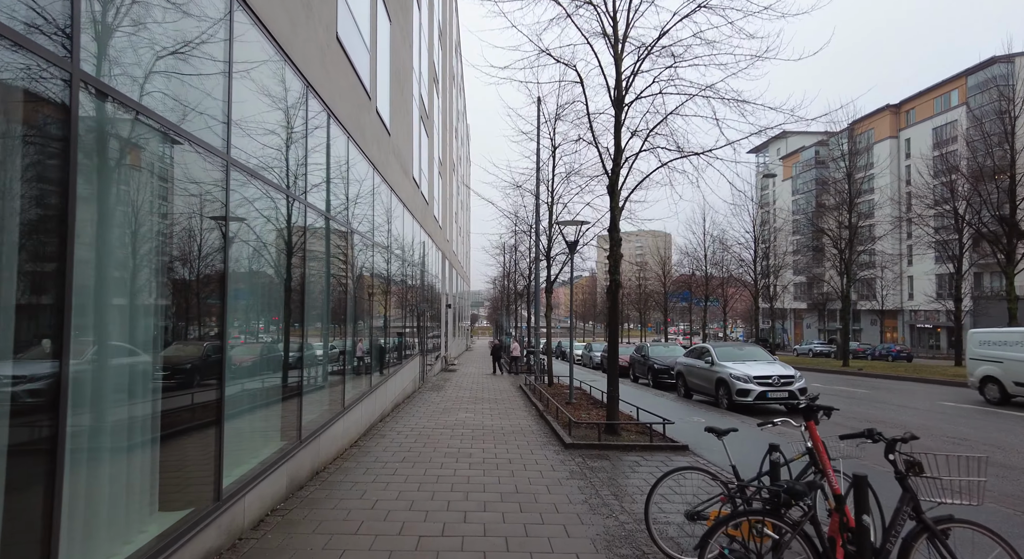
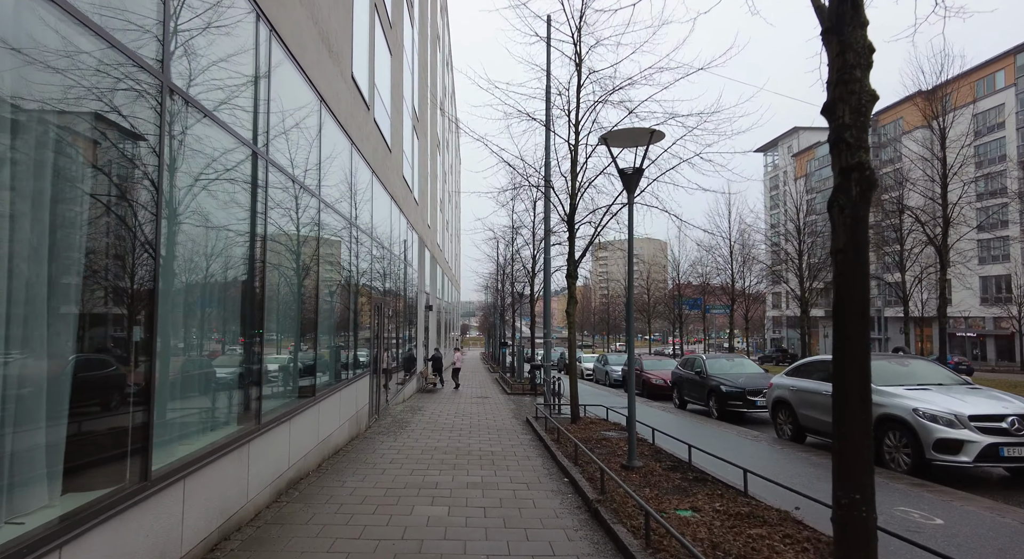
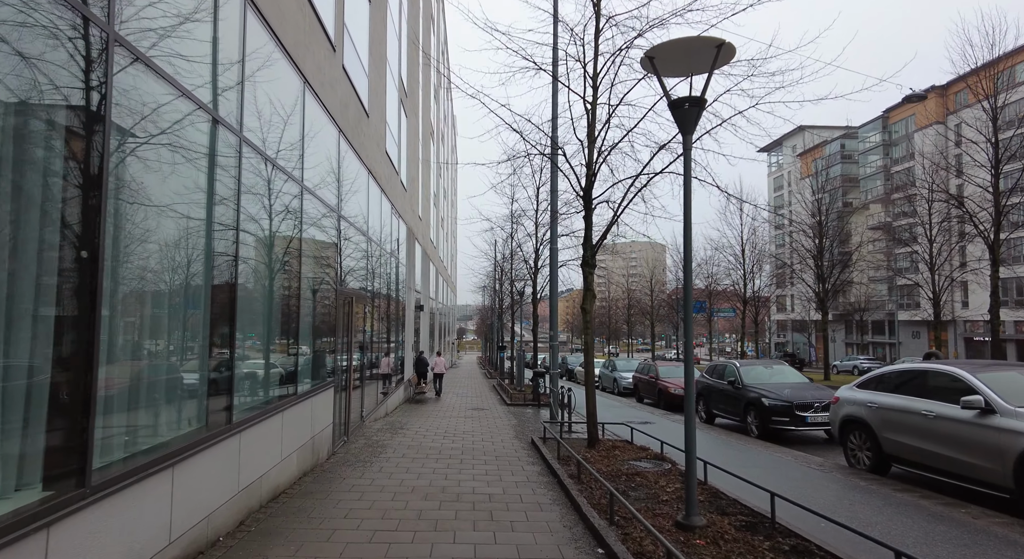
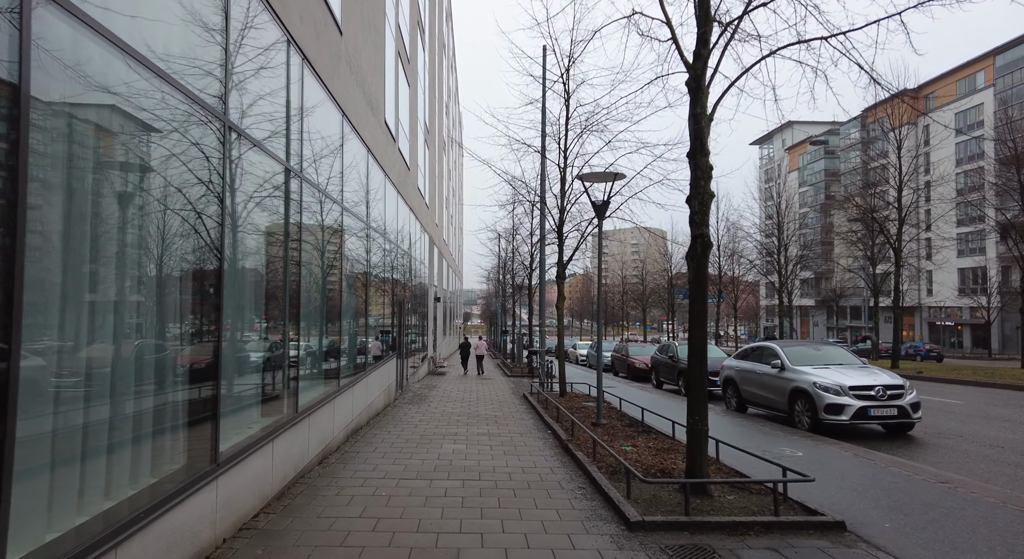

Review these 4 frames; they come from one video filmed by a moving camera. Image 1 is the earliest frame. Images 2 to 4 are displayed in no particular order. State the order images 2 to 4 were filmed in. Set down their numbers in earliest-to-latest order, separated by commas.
4, 2, 3
